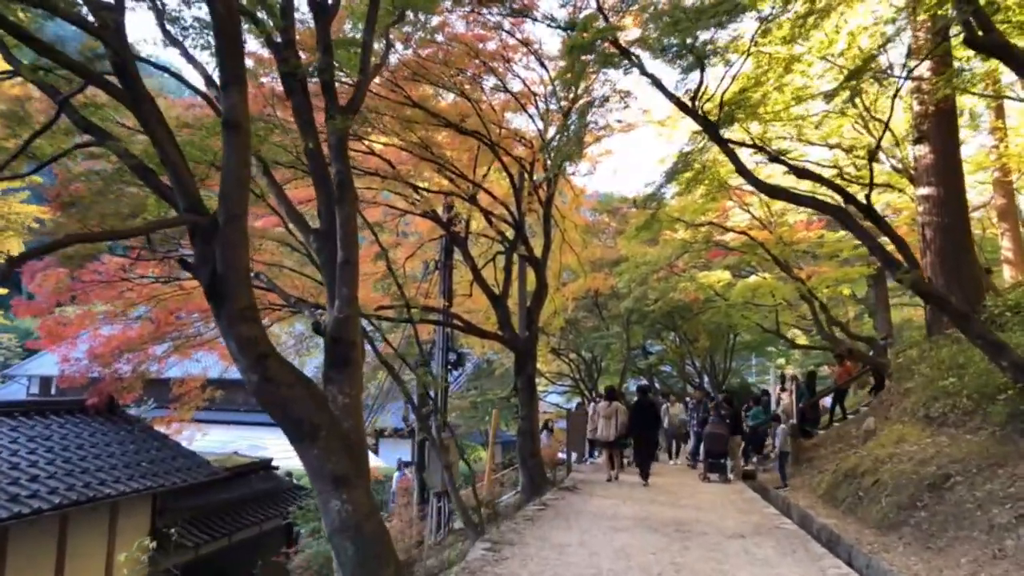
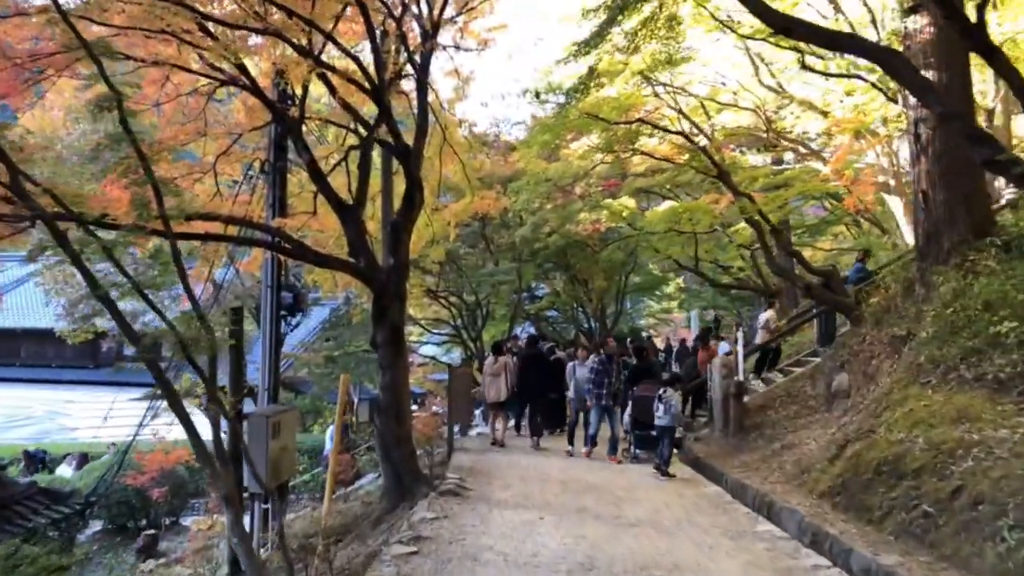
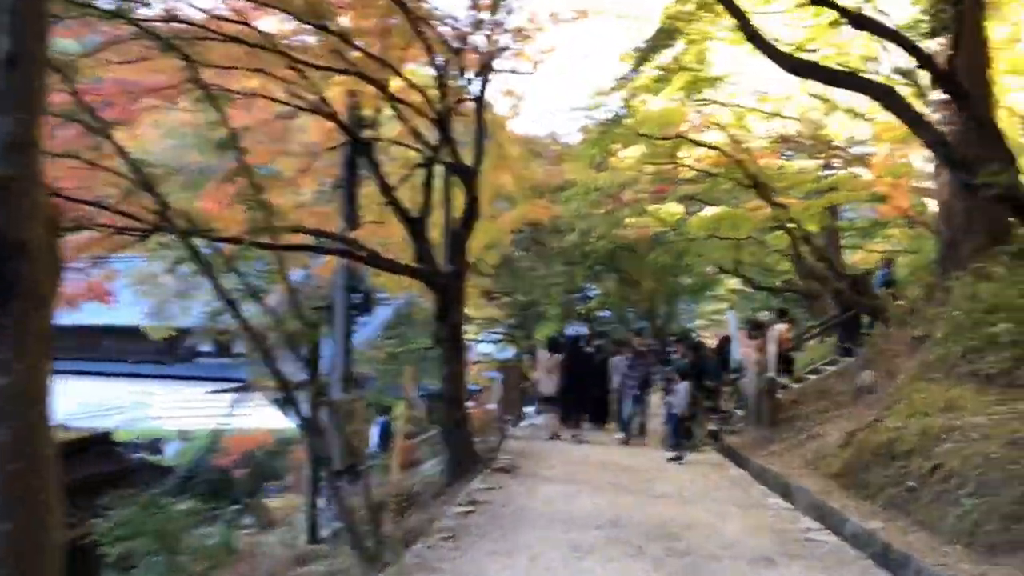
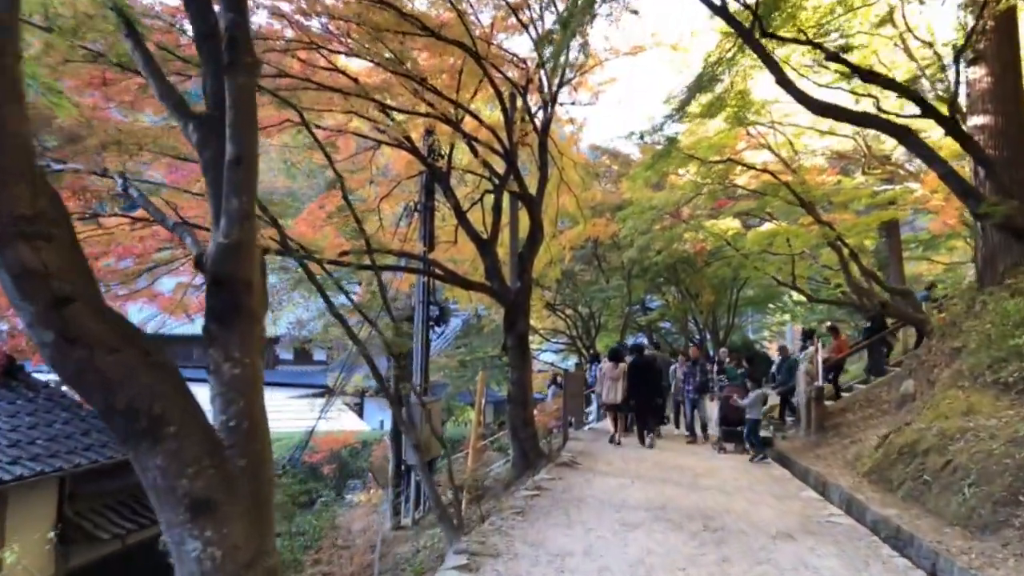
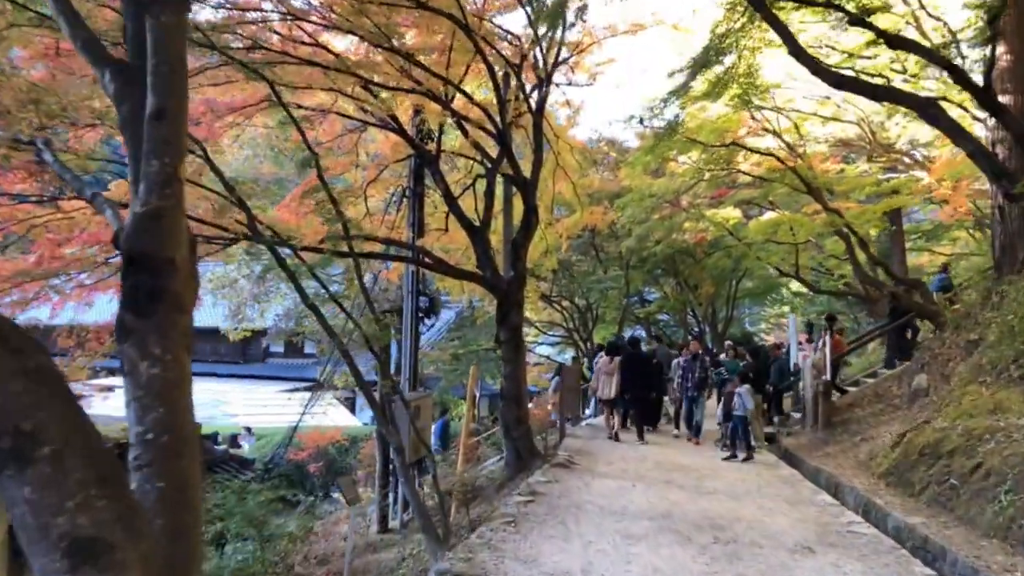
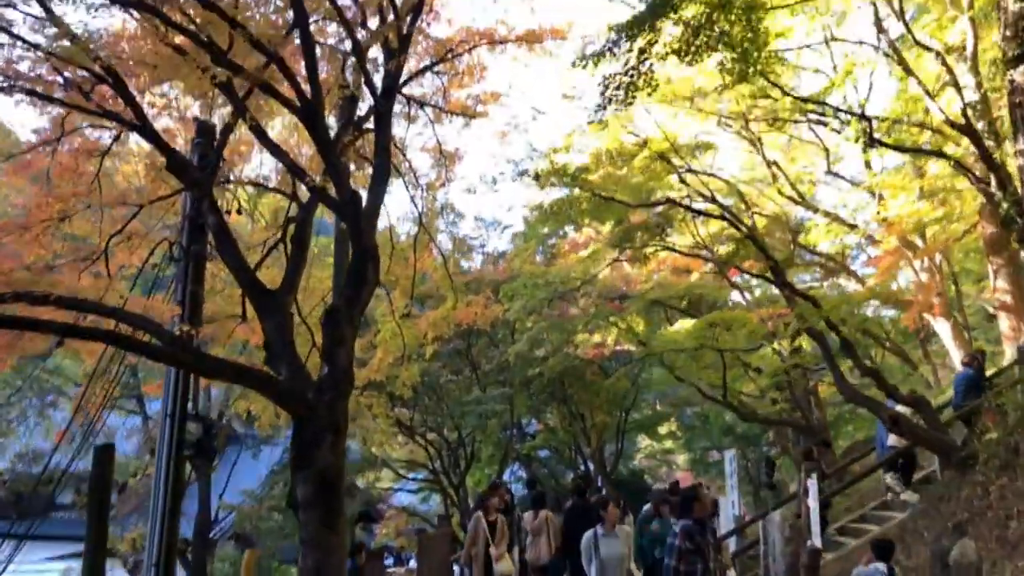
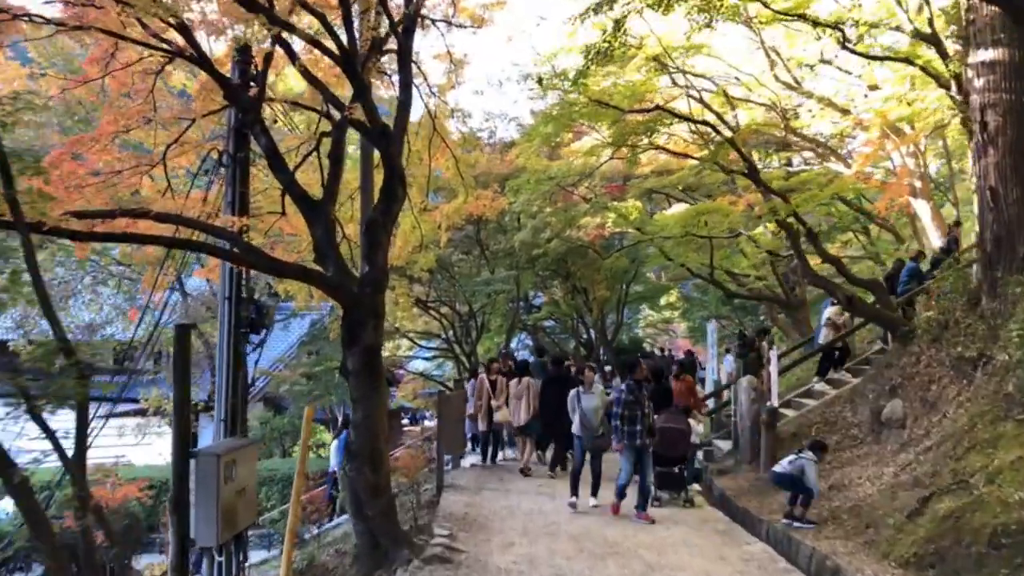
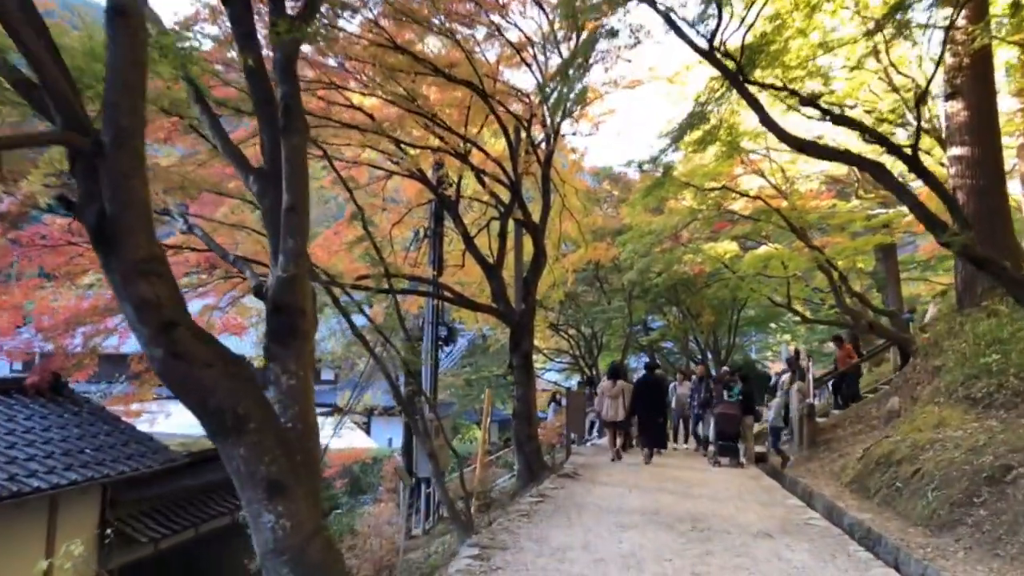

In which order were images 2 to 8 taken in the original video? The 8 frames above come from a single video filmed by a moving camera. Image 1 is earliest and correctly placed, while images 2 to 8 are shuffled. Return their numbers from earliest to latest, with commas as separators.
8, 4, 5, 3, 2, 7, 6
